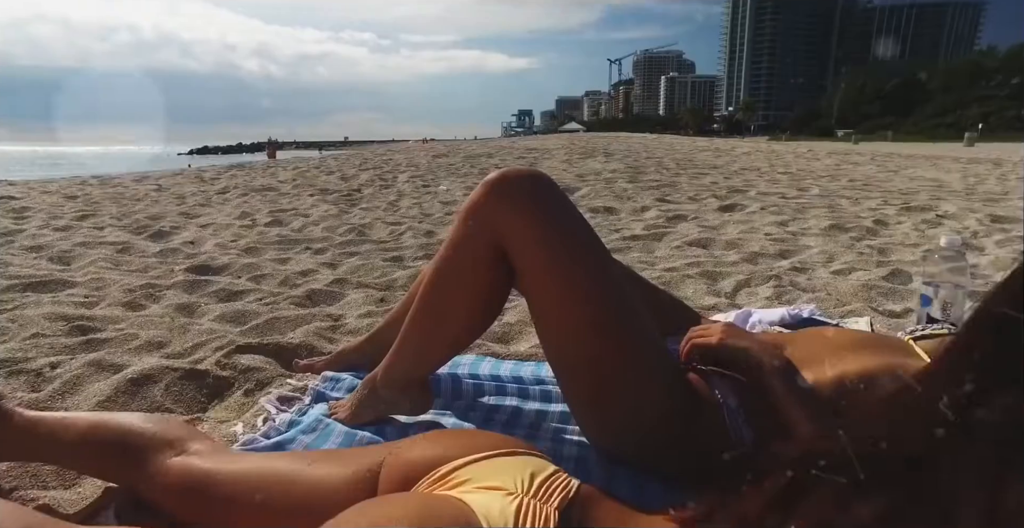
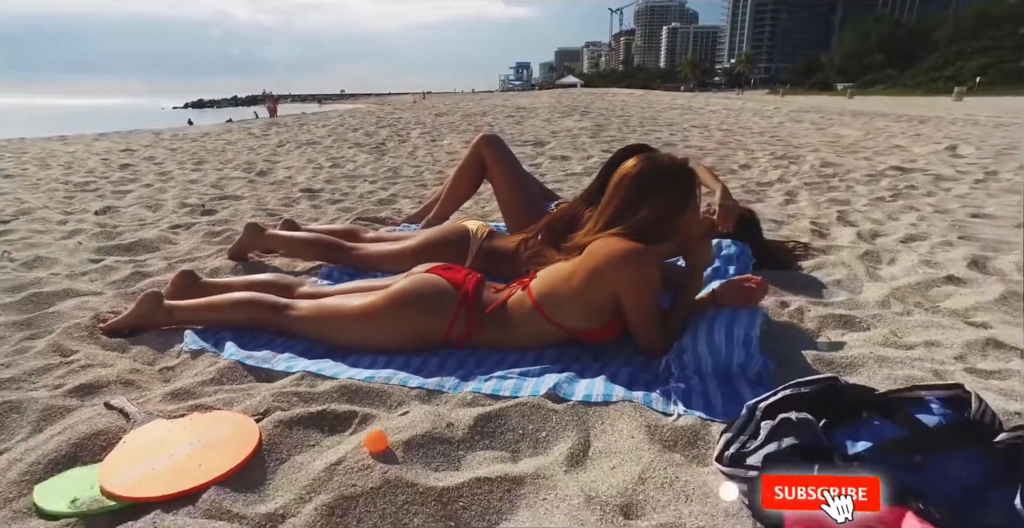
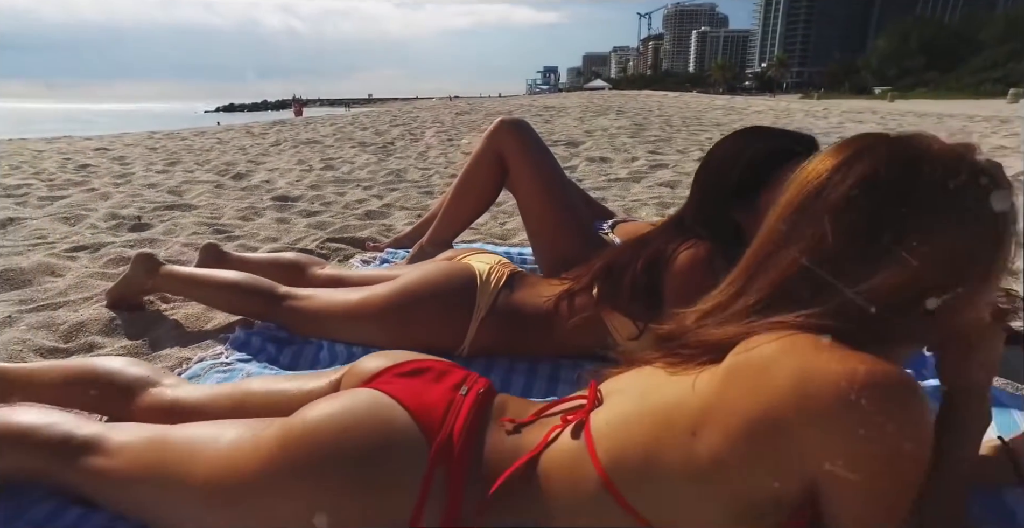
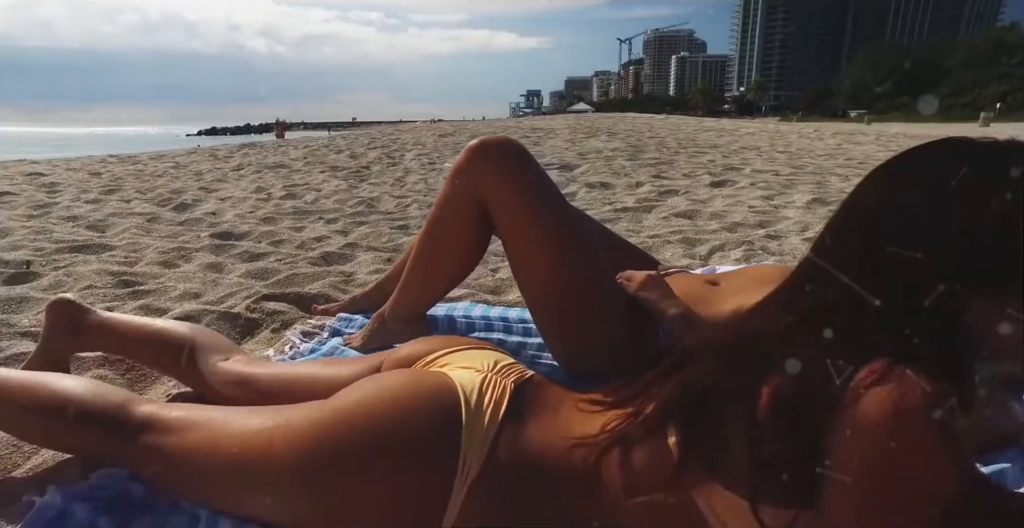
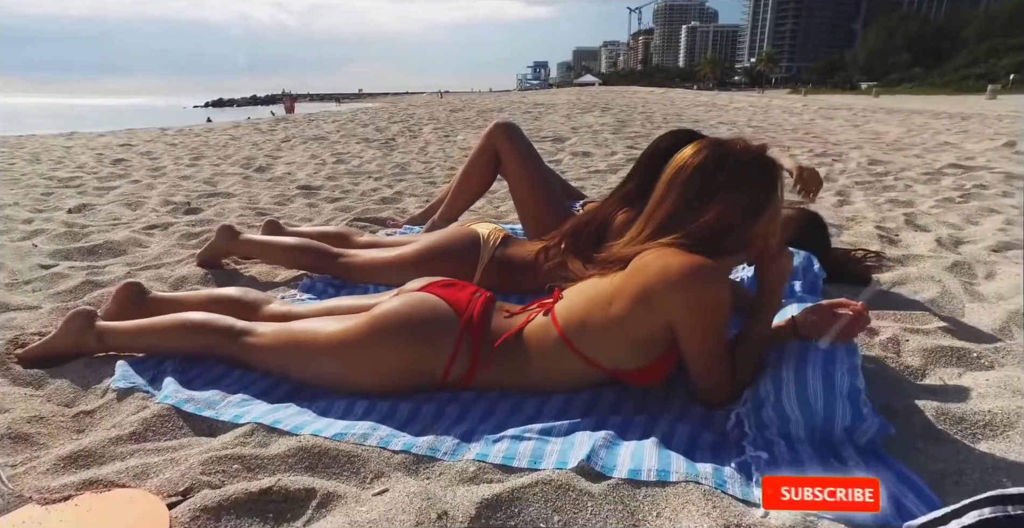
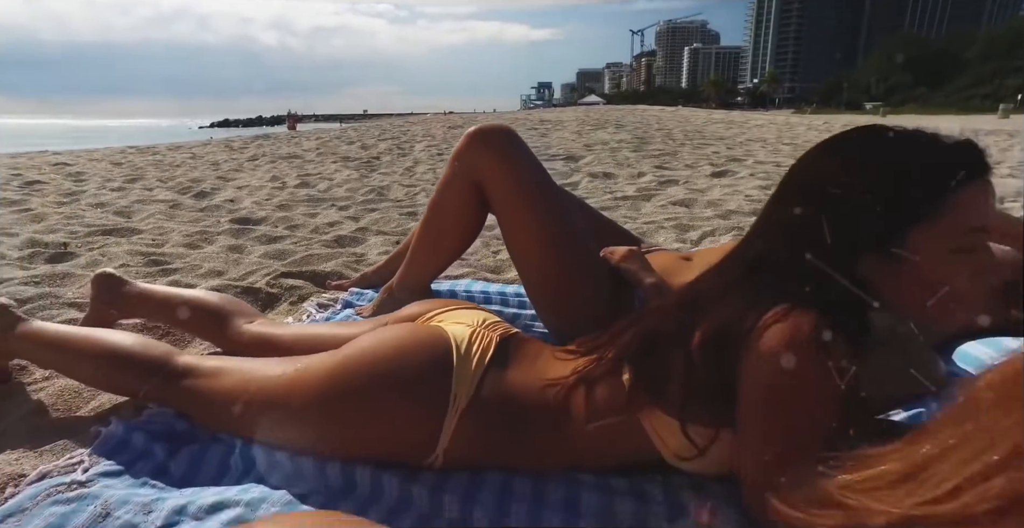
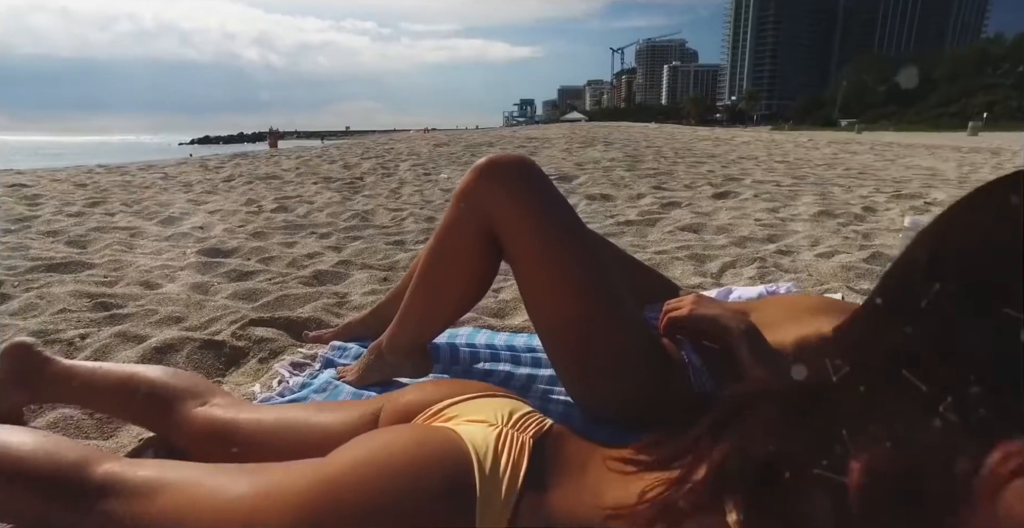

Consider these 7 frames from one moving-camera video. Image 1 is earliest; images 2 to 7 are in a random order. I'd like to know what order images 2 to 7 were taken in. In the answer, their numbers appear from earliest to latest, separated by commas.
7, 4, 6, 3, 5, 2
